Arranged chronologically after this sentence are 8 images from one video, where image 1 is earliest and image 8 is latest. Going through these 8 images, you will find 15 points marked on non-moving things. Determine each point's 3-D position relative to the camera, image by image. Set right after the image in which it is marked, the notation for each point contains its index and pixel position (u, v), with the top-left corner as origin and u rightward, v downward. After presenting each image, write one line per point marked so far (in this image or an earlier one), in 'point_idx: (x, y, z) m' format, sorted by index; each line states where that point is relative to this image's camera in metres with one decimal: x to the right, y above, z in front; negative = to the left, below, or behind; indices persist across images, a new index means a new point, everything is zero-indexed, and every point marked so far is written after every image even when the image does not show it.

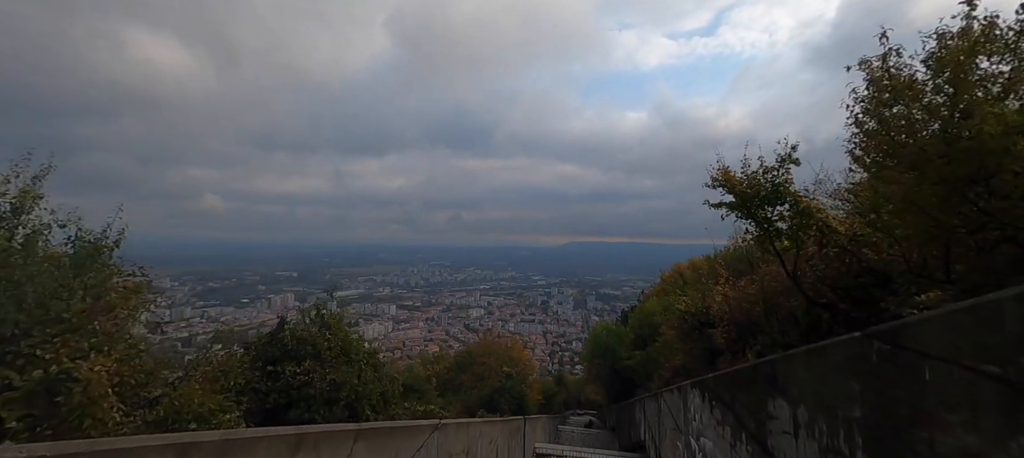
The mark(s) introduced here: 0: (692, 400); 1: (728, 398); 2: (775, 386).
0: (+2.4, -2.3, +6.3) m
1: (+2.2, -1.7, +4.7) m
2: (+1.9, -1.2, +3.5) m
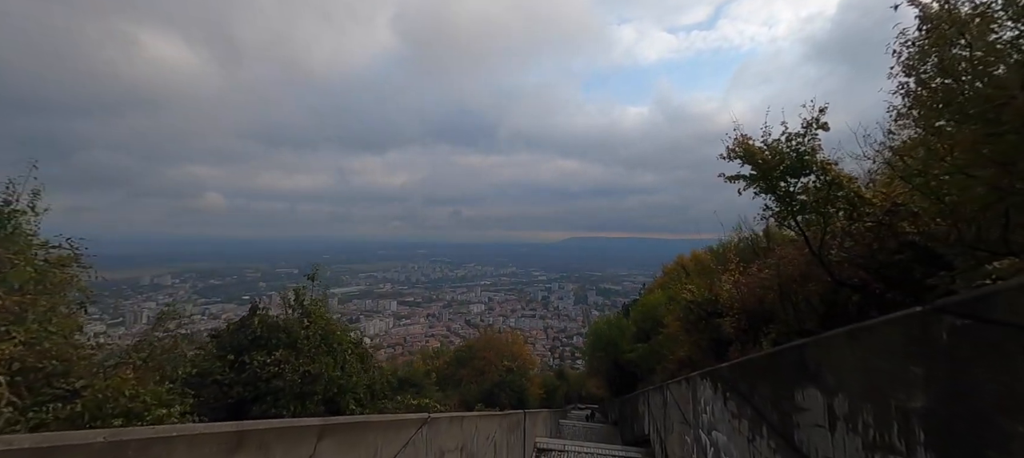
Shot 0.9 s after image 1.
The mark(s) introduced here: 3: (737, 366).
0: (+2.4, -2.0, +6.0) m
1: (+2.1, -1.5, +4.4) m
2: (+1.9, -0.9, +3.1) m
3: (+2.2, -1.3, +4.5) m
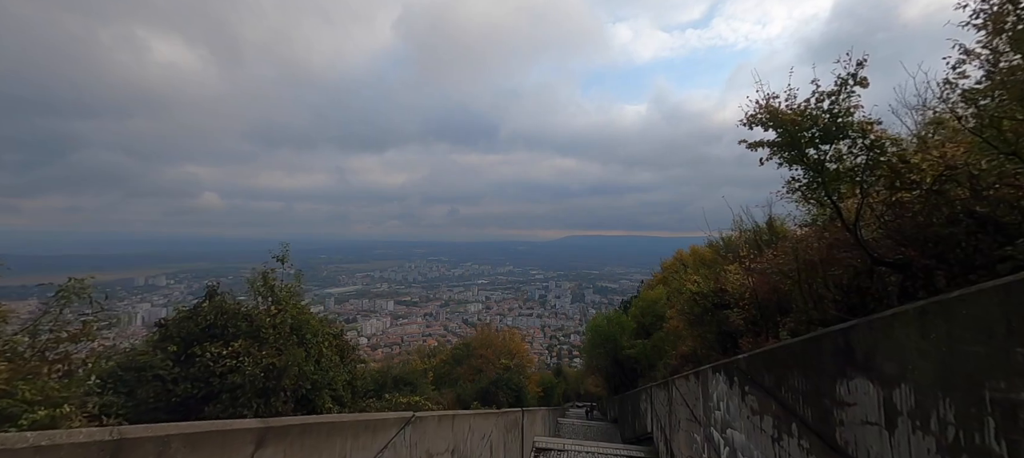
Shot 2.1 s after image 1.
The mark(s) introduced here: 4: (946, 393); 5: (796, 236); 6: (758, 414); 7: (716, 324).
0: (+2.4, -1.8, +5.5) m
1: (+2.1, -1.3, +3.9) m
2: (+1.9, -0.7, +2.6) m
3: (+2.1, -1.1, +4.1) m
4: (+1.8, -0.7, +1.9) m
5: (+3.8, -0.1, +6.2) m
6: (+2.2, -1.6, +4.1) m
7: (+3.9, -1.8, +9.1) m
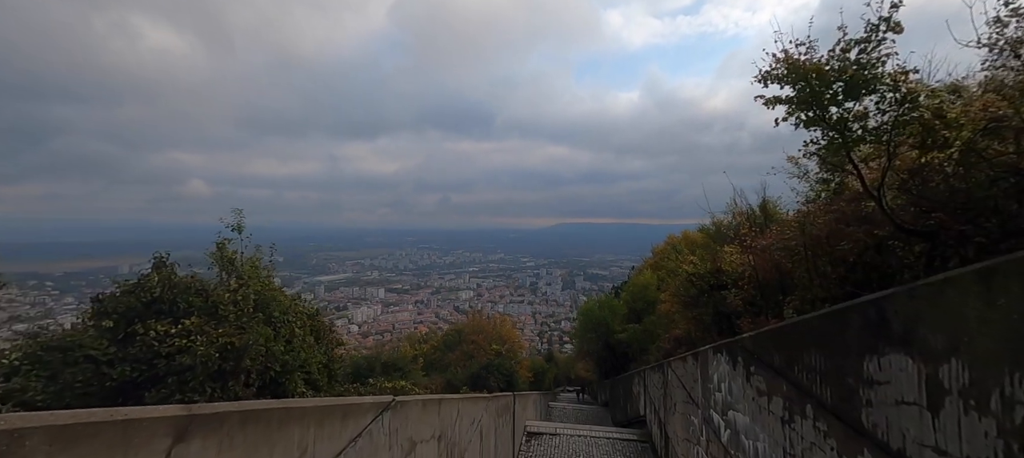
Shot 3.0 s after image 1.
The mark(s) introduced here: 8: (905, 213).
0: (+2.3, -1.5, +5.3) m
1: (+2.0, -1.0, +3.7) m
2: (+1.8, -0.5, +2.3) m
3: (+2.1, -0.8, +3.8) m
4: (+1.7, -0.5, +1.6) m
5: (+3.7, +0.2, +6.0) m
6: (+2.1, -1.4, +3.9) m
7: (+3.8, -1.4, +8.9) m
8: (+3.1, +0.1, +3.7) m
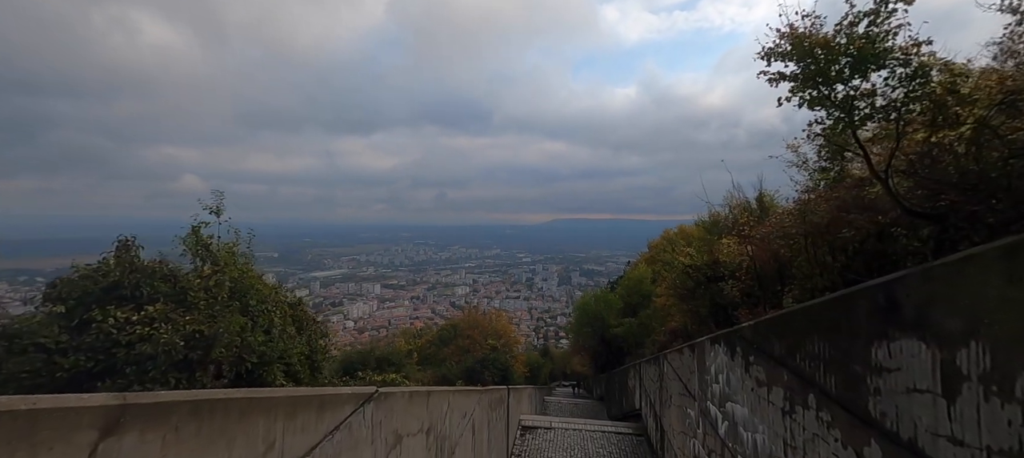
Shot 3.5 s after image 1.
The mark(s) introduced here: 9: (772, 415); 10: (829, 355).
0: (+2.2, -1.4, +5.2) m
1: (+2.0, -0.9, +3.5) m
2: (+1.8, -0.4, +2.2) m
3: (+2.0, -0.7, +3.7) m
4: (+1.7, -0.4, +1.5) m
5: (+3.6, +0.4, +5.8) m
6: (+2.0, -1.2, +3.8) m
7: (+3.7, -1.3, +8.8) m
8: (+3.0, +0.2, +3.6) m
9: (+2.0, -1.4, +3.7) m
10: (+1.9, -0.7, +2.8) m
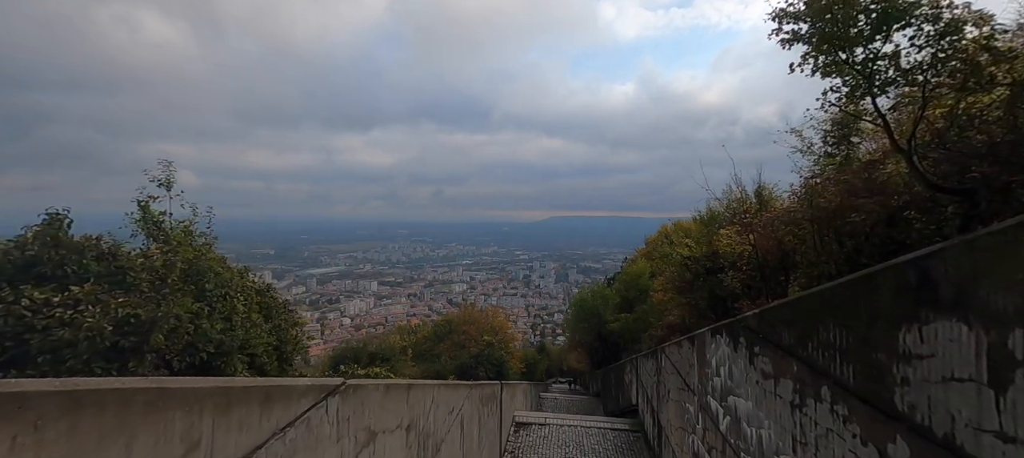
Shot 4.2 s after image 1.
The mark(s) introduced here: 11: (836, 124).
0: (+2.1, -1.3, +4.9) m
1: (+1.9, -0.8, +3.3) m
2: (+1.7, -0.3, +1.9) m
3: (+1.9, -0.6, +3.4) m
4: (+1.6, -0.2, +1.2) m
5: (+3.5, +0.5, +5.6) m
6: (+1.9, -1.1, +3.5) m
7: (+3.5, -1.1, +8.5) m
8: (+2.9, +0.4, +3.3) m
9: (+1.9, -1.3, +3.4) m
10: (+1.8, -0.6, +2.5) m
11: (+4.2, +1.4, +6.2) m
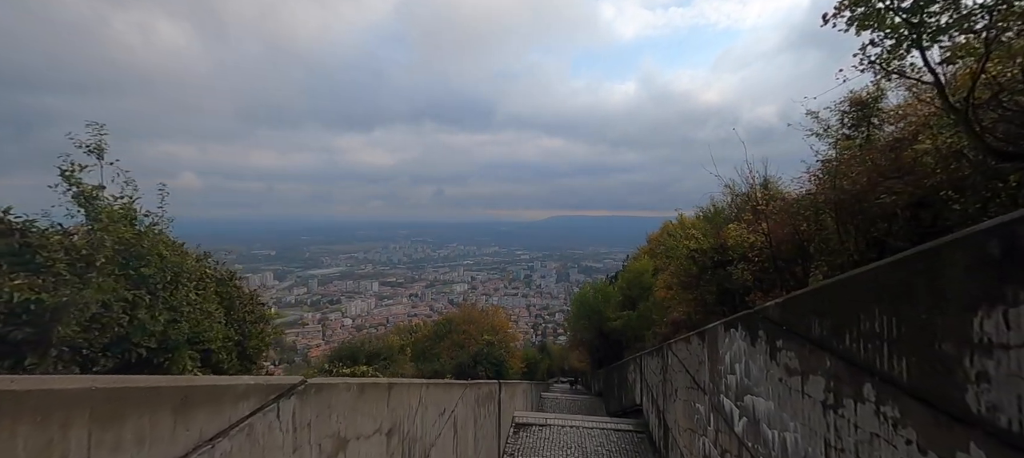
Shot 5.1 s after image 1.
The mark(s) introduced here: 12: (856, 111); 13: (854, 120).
0: (+2.1, -1.1, +4.5) m
1: (+1.9, -0.6, +2.9) m
2: (+1.7, -0.2, +1.6) m
3: (+1.9, -0.4, +3.0) m
4: (+1.6, -0.1, +0.9) m
5: (+3.4, +0.7, +5.2) m
6: (+1.9, -1.0, +3.1) m
7: (+3.5, -0.9, +8.1) m
8: (+2.9, +0.5, +2.9) m
9: (+1.9, -1.1, +3.0) m
10: (+1.7, -0.5, +2.1) m
11: (+4.2, +1.5, +5.8) m
12: (+4.2, +1.4, +5.8) m
13: (+4.2, +1.3, +5.8) m
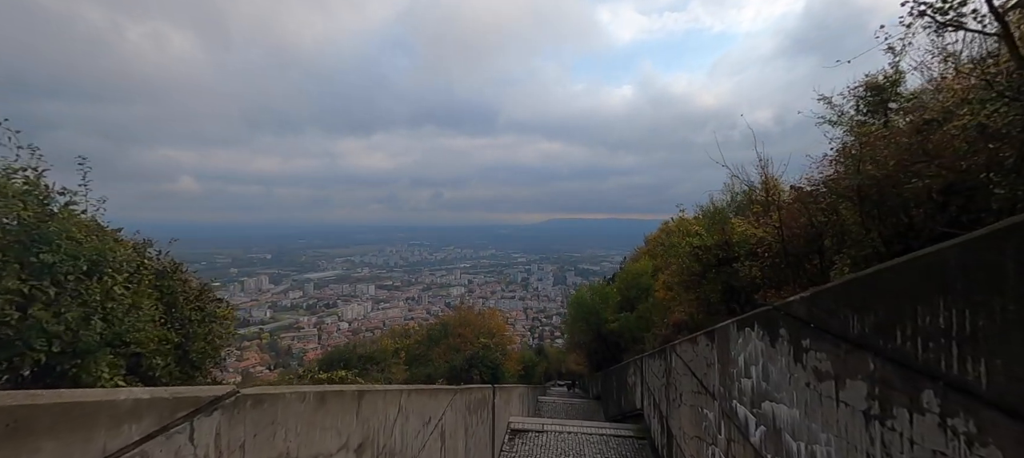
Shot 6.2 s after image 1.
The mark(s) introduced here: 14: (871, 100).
0: (+2.0, -1.0, +4.1) m
1: (+1.8, -0.5, +2.5) m
2: (+1.6, 0.0, +1.2) m
3: (+1.8, -0.3, +2.6) m
4: (+1.5, 0.0, +0.5) m
5: (+3.4, +0.8, +4.8) m
6: (+1.8, -0.9, +2.7) m
7: (+3.4, -0.9, +7.7) m
8: (+2.8, +0.6, +2.5) m
9: (+1.8, -1.0, +2.6) m
10: (+1.7, -0.4, +1.7) m
11: (+4.1, +1.6, +5.4) m
12: (+4.1, +1.5, +5.4) m
13: (+4.1, +1.4, +5.5) m
14: (+4.1, +1.5, +5.4) m
